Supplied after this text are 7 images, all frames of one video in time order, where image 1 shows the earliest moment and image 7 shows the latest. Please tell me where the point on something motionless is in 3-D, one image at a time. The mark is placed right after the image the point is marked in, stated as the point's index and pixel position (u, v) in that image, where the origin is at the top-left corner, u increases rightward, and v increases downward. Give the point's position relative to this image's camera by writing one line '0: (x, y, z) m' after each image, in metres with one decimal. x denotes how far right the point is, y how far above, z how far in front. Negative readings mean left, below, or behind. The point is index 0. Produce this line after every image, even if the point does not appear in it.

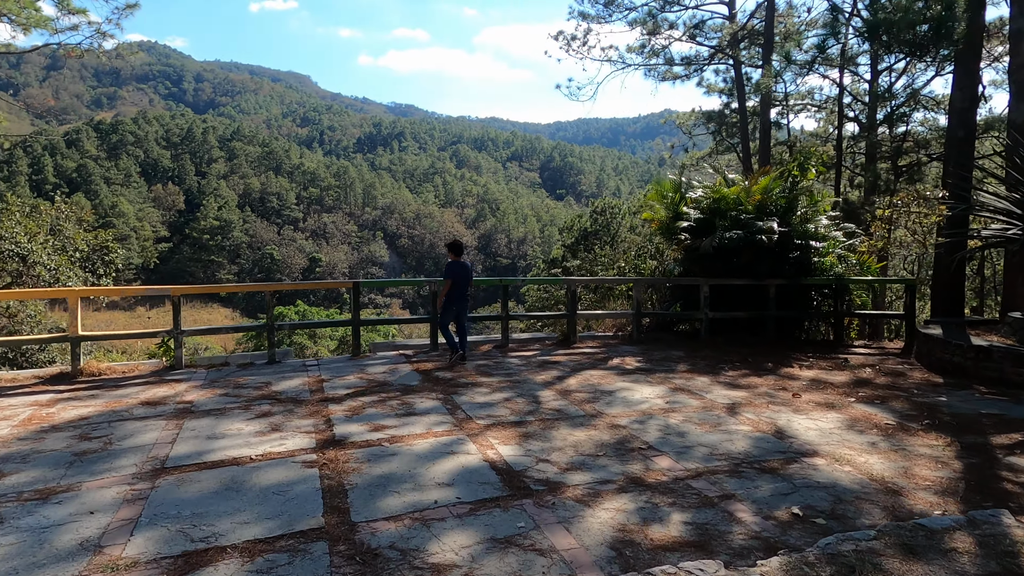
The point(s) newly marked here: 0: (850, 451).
0: (+2.4, -1.1, +4.6) m
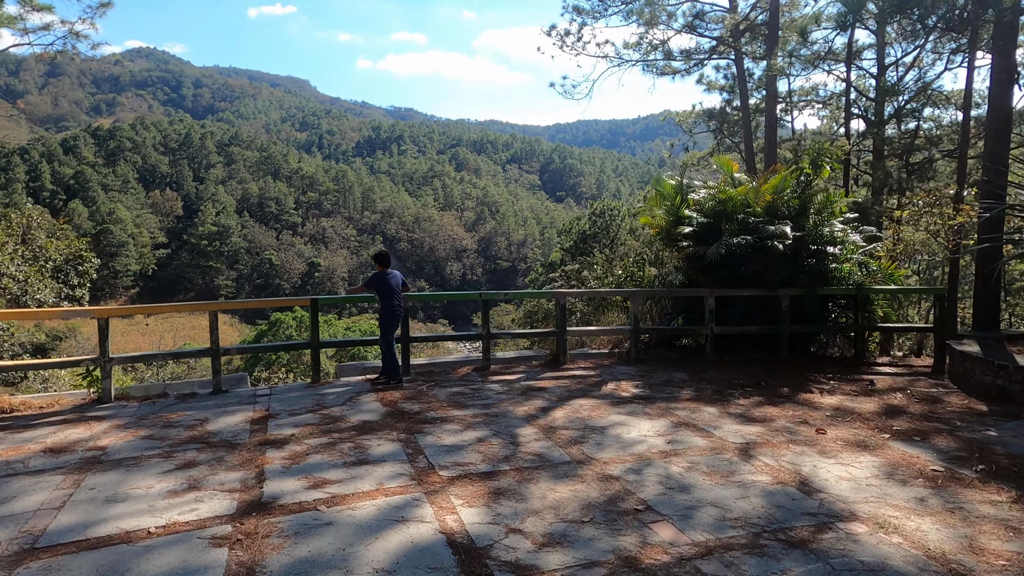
0: (+2.2, -1.3, +3.7) m
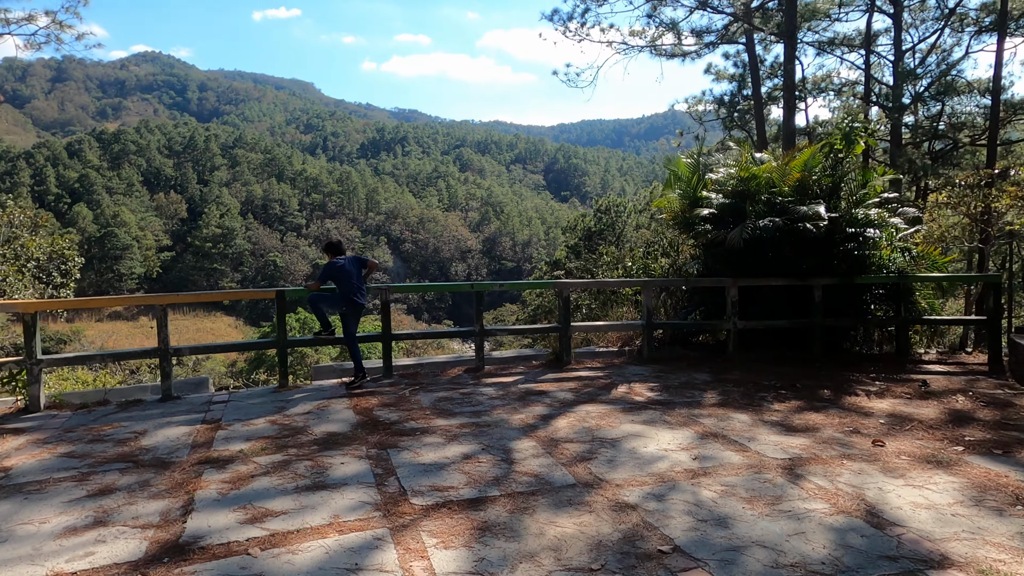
0: (+2.1, -1.2, +2.8) m
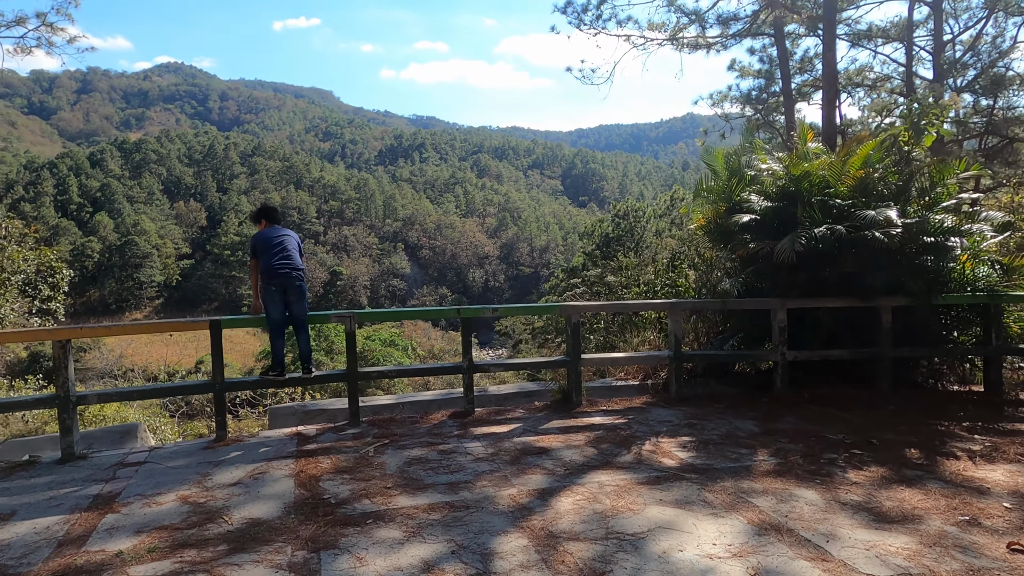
0: (+2.0, -1.3, +1.6) m
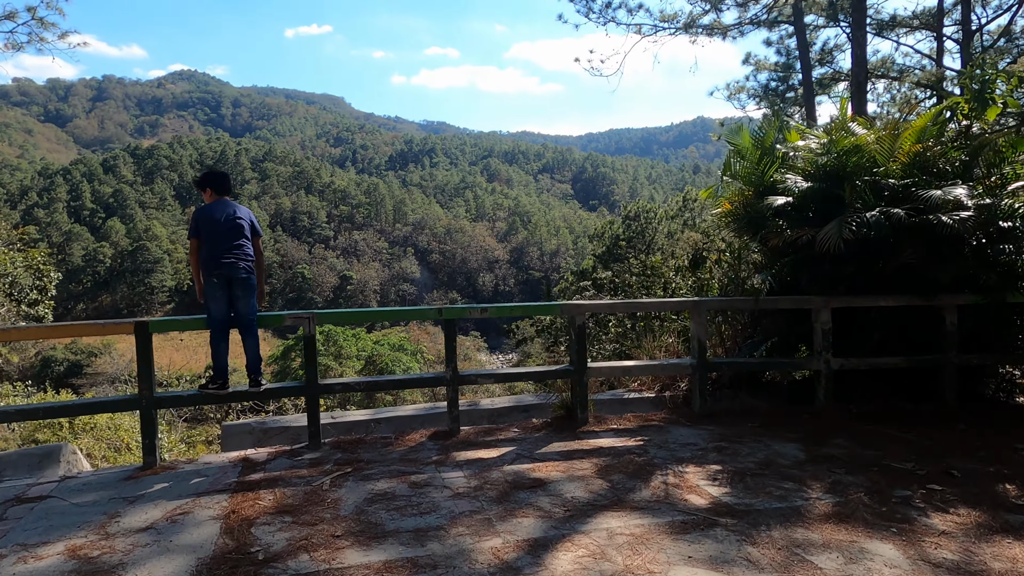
0: (+1.9, -1.3, +0.8) m
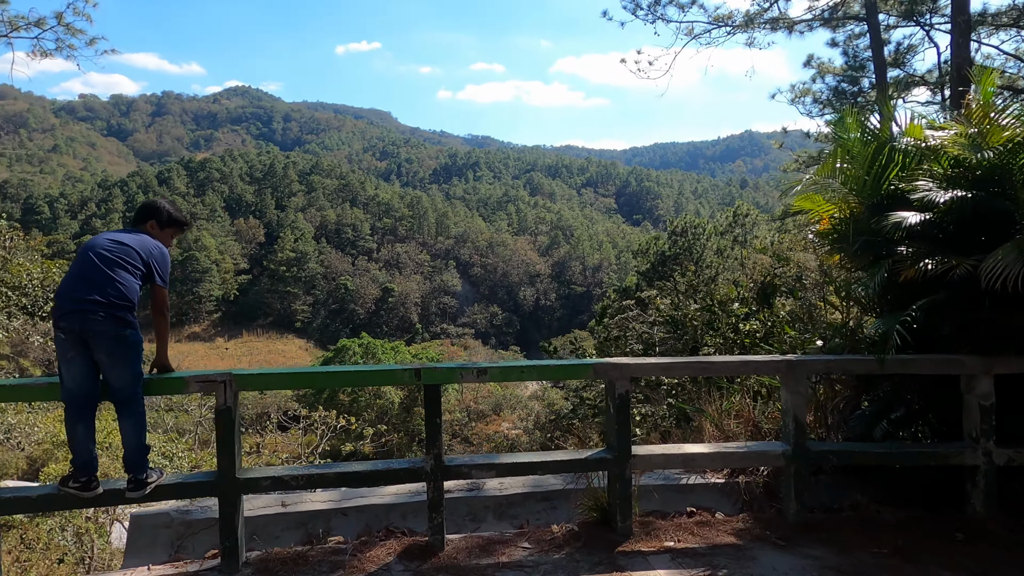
0: (+1.7, -1.4, -0.7) m
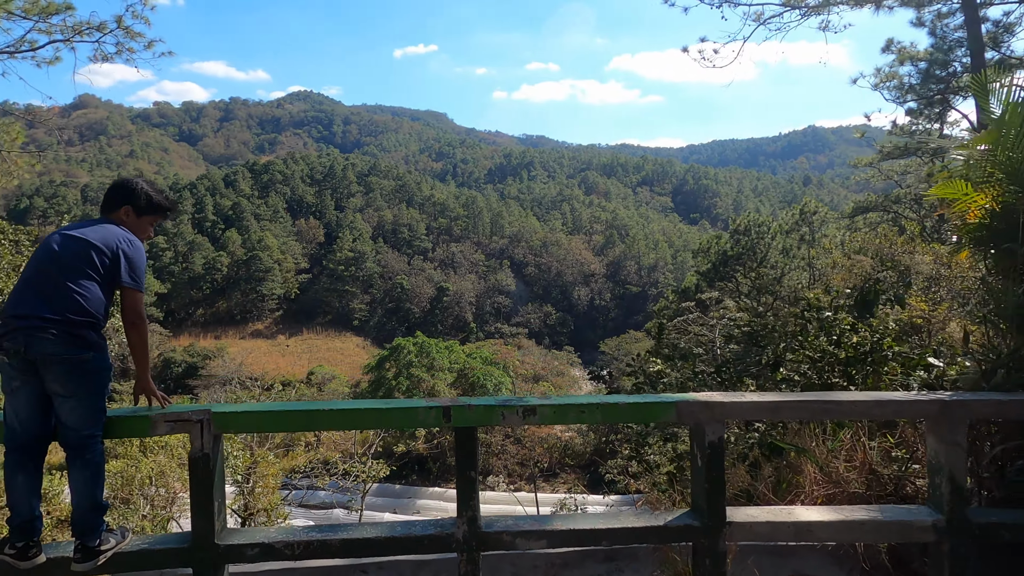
0: (+1.6, -1.5, -1.5) m
